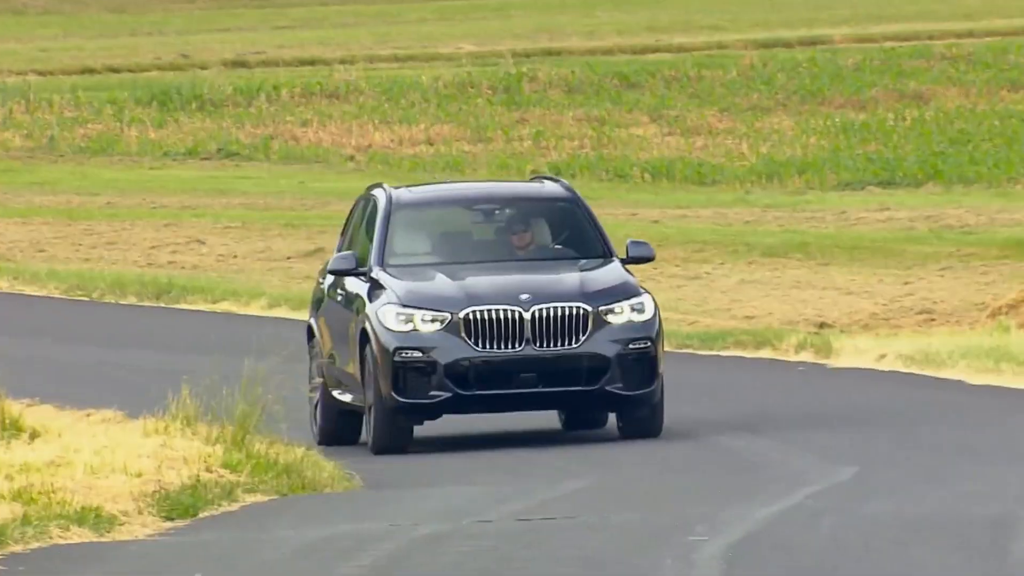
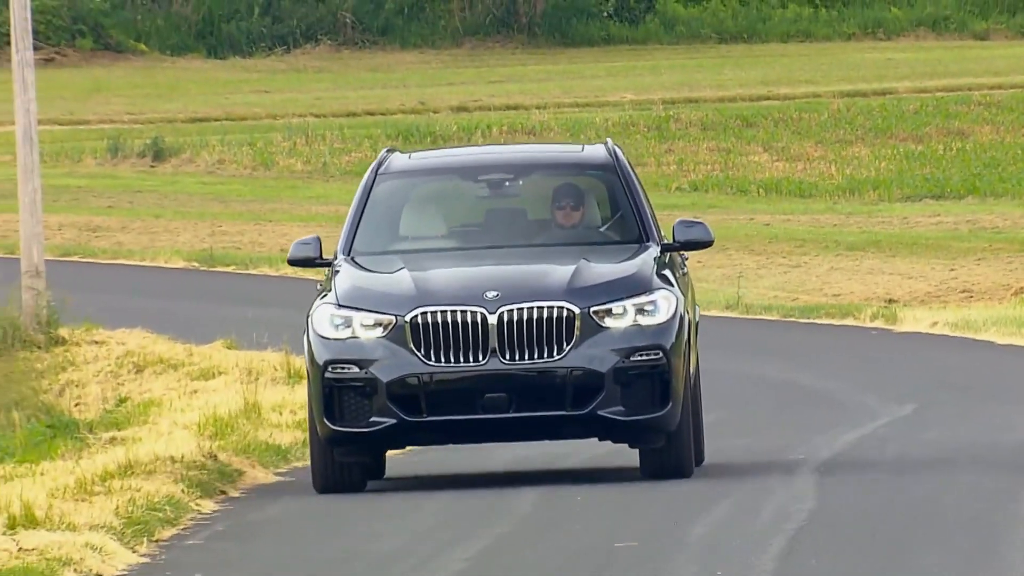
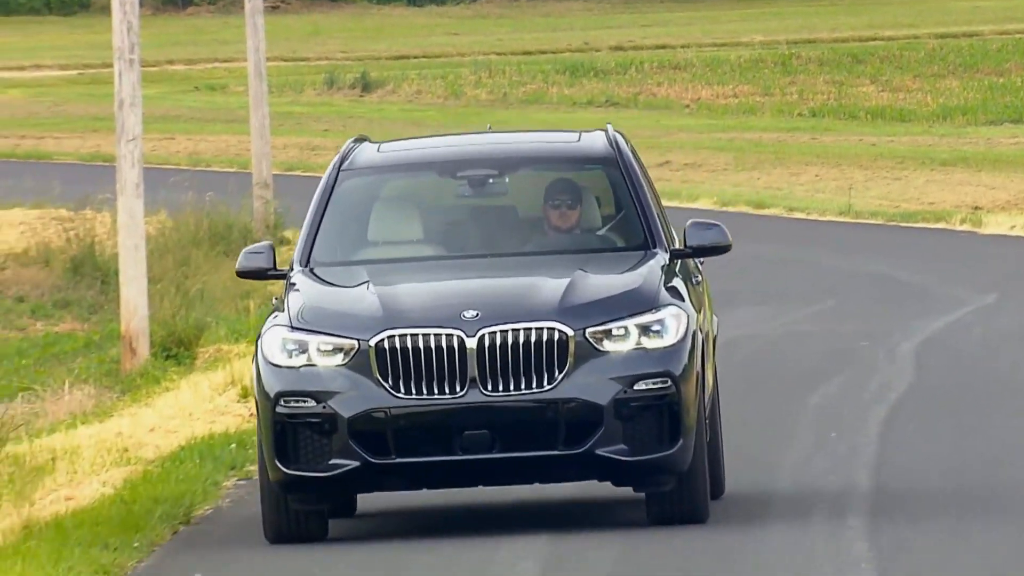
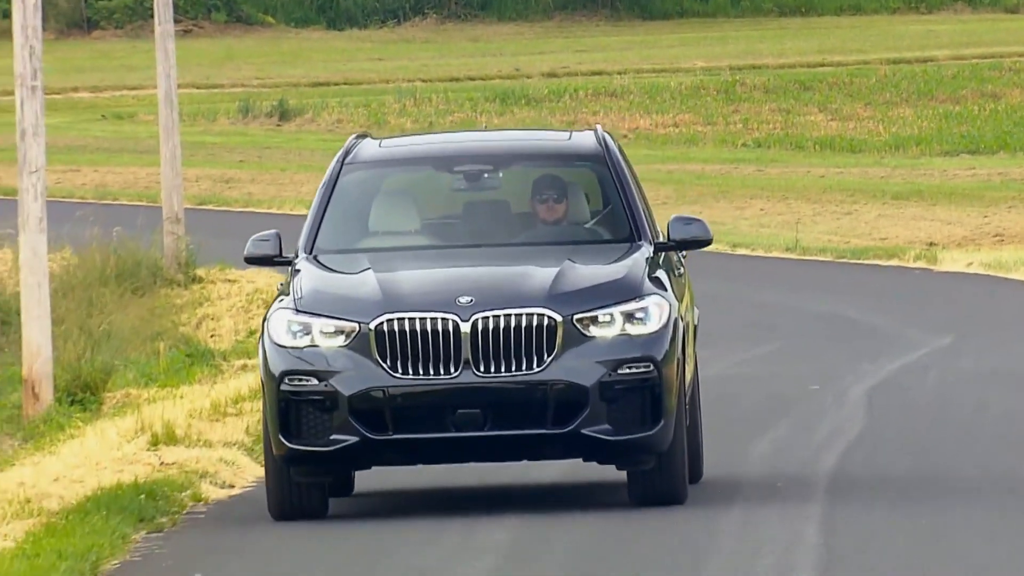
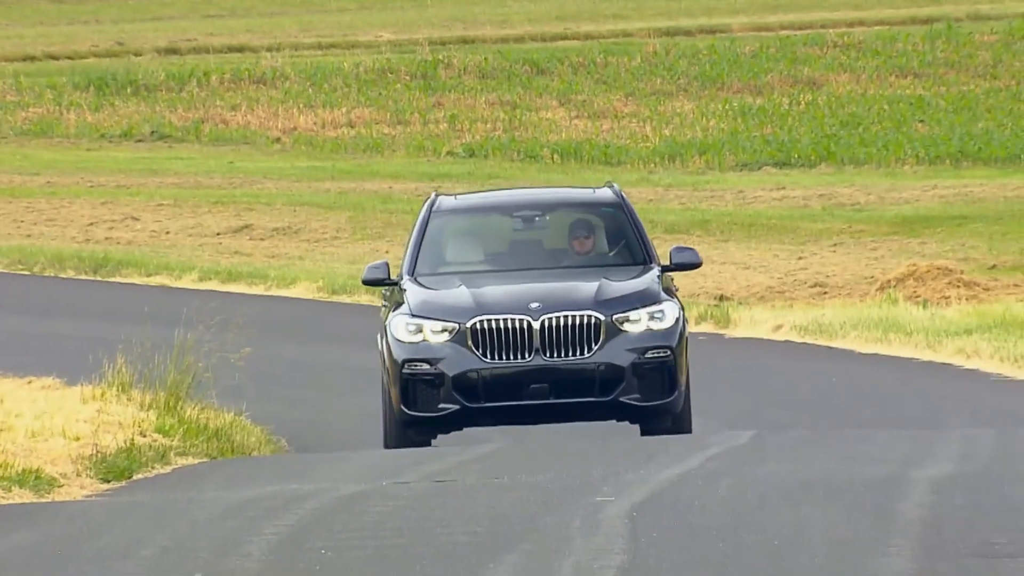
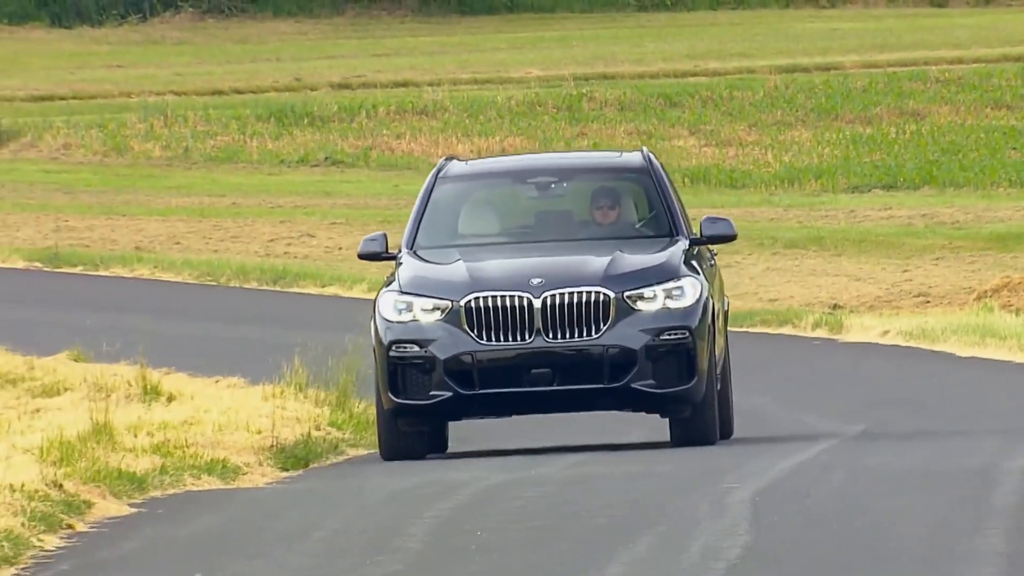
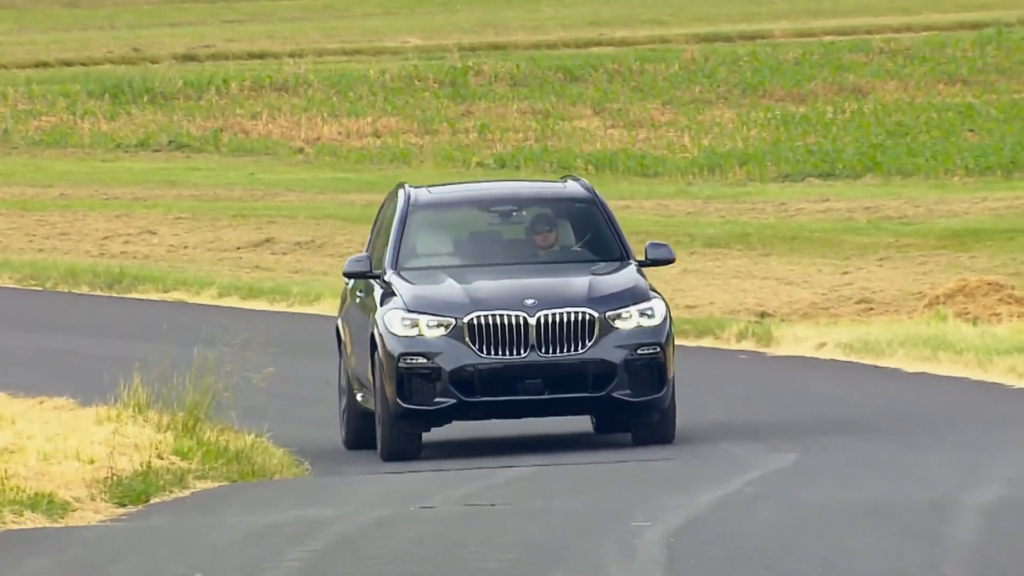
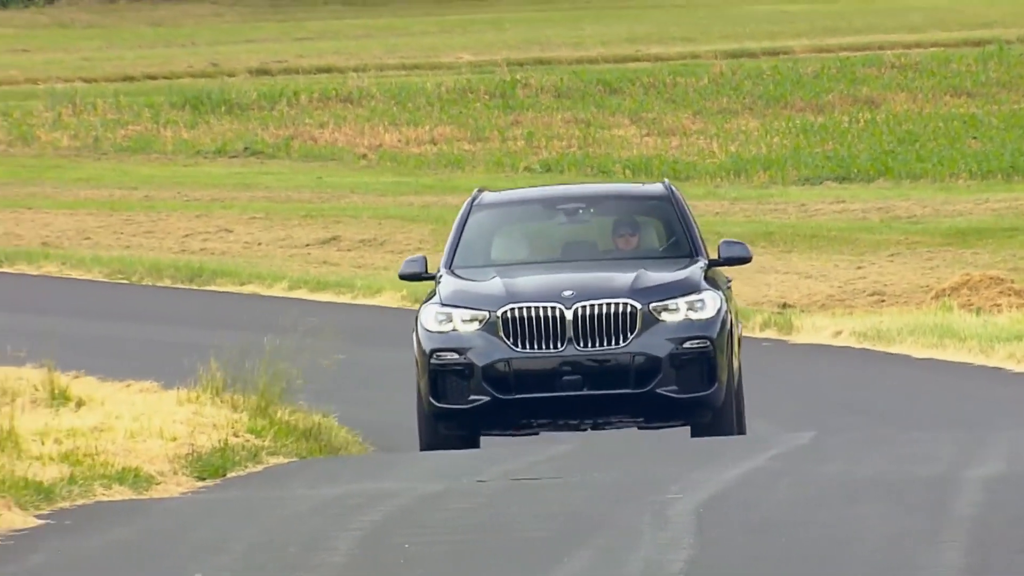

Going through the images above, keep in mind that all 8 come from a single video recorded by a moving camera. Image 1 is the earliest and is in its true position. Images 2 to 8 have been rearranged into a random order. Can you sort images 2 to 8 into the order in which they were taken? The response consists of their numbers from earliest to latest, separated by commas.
7, 5, 8, 6, 2, 4, 3
